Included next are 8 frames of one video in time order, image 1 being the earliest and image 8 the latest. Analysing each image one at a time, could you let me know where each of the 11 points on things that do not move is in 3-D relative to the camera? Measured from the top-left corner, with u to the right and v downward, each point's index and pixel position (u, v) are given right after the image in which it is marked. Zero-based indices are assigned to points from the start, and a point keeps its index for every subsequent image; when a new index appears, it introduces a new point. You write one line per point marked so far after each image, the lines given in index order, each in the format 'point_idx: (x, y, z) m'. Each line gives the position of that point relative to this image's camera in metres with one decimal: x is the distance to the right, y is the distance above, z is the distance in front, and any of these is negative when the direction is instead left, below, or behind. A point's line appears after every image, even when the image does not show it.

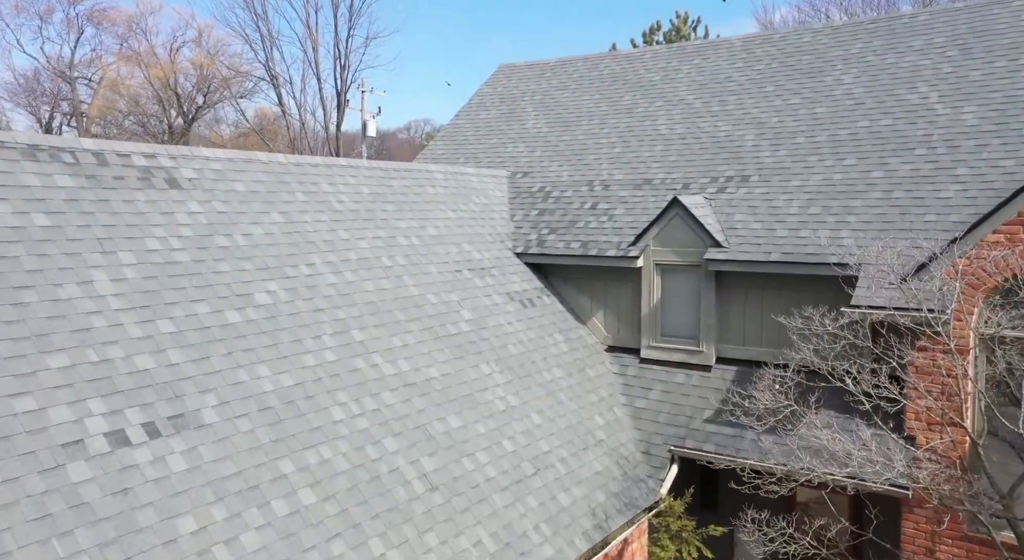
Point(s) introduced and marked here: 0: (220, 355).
0: (-2.8, -0.7, +9.4) m
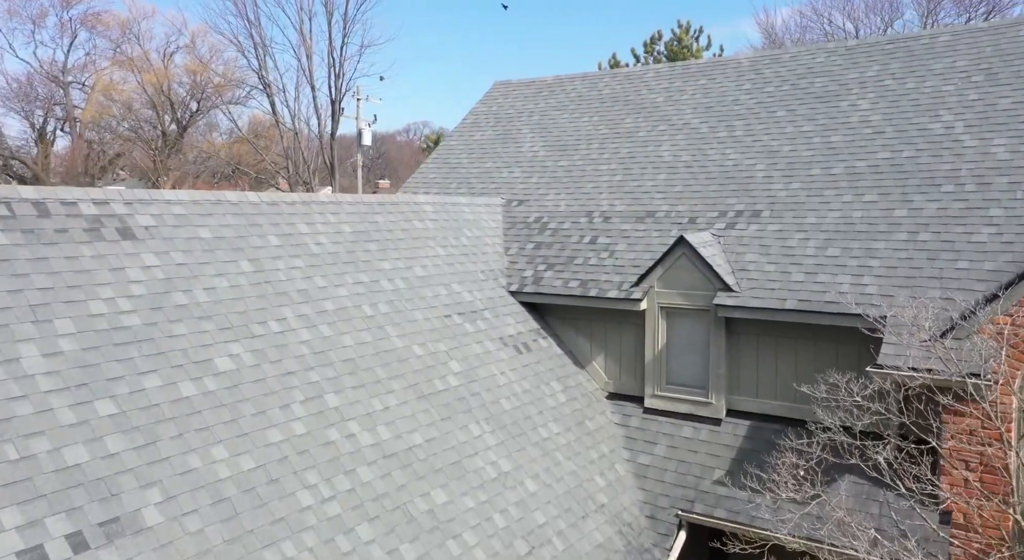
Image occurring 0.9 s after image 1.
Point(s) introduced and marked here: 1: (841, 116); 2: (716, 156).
0: (-2.9, -1.3, +8.3) m
1: (+5.4, +2.7, +16.0) m
2: (+3.5, +2.1, +16.7) m
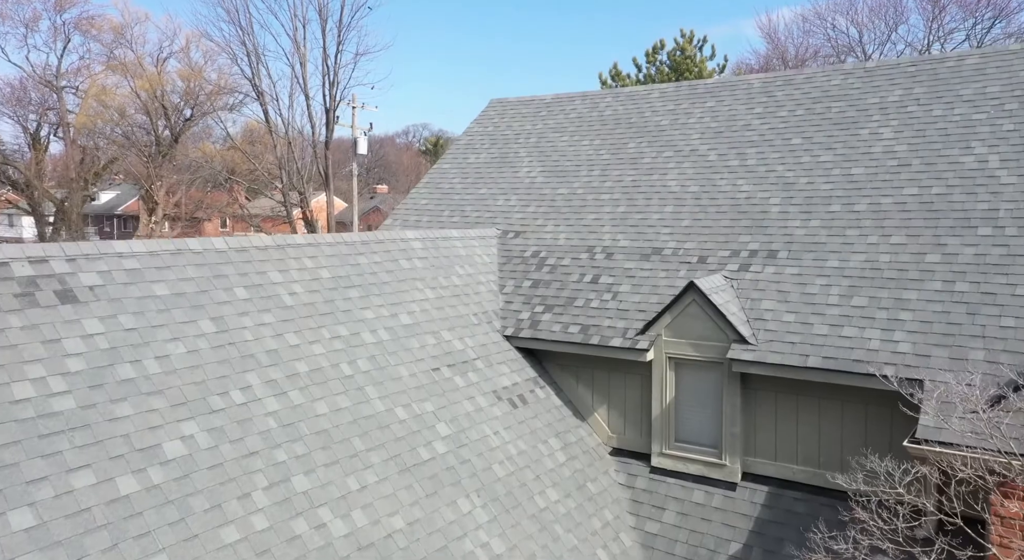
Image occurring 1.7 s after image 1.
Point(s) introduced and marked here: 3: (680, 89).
0: (-3.0, -1.9, +7.1) m
1: (+5.3, +2.1, +14.9) m
2: (+3.4, +1.5, +15.5) m
3: (+3.3, +3.7, +19.1) m
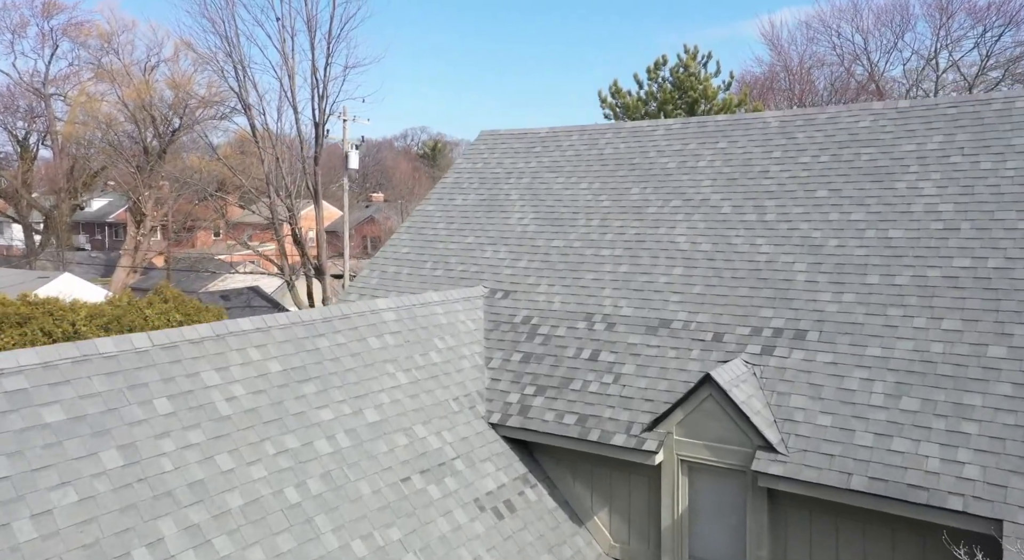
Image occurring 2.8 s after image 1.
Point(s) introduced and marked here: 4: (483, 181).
0: (-3.1, -2.9, +5.2) m
1: (+5.1, +1.0, +13.0) m
2: (+3.2, +0.5, +13.6) m
3: (+3.1, +2.7, +17.2) m
4: (-0.6, +1.9, +18.6) m
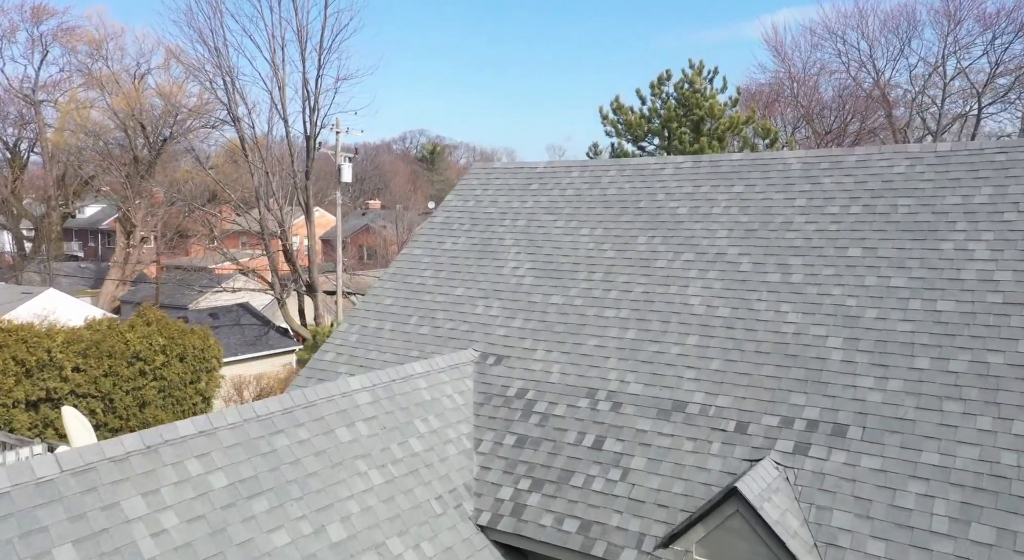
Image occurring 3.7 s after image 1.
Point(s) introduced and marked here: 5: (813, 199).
0: (-3.2, -3.8, +3.5) m
1: (+5.0, +0.2, +11.3) m
2: (+3.1, -0.4, +12.0) m
3: (+3.0, +1.8, +15.5) m
4: (-0.7, +1.0, +16.9) m
5: (+4.2, +1.1, +13.6) m
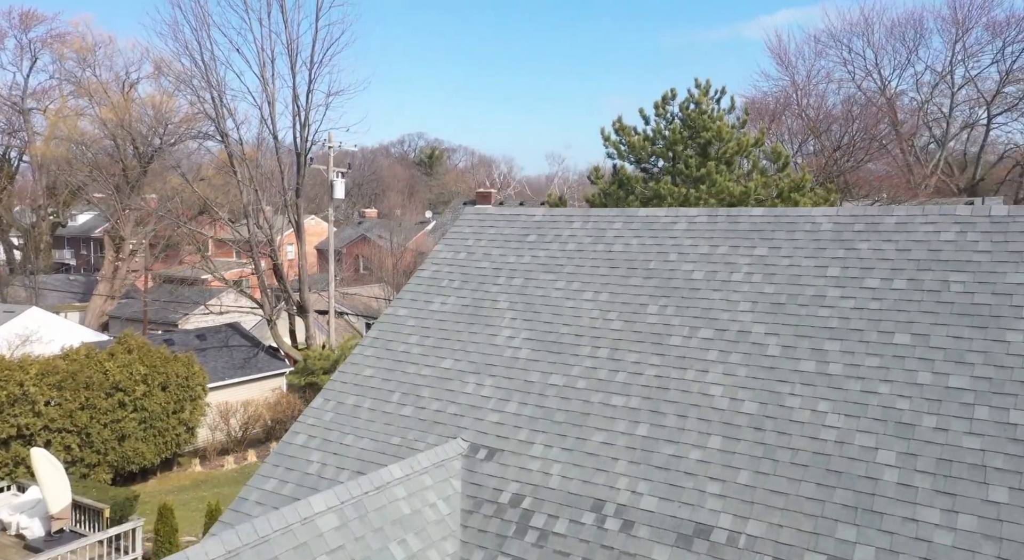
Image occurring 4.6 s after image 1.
0: (-3.3, -4.8, +1.8) m
1: (+5.0, -0.8, +9.6) m
2: (+3.1, -1.4, +10.2) m
3: (+2.9, +0.8, +13.8) m
4: (-0.7, 0.0, +15.2) m
5: (+4.1, +0.1, +11.8) m
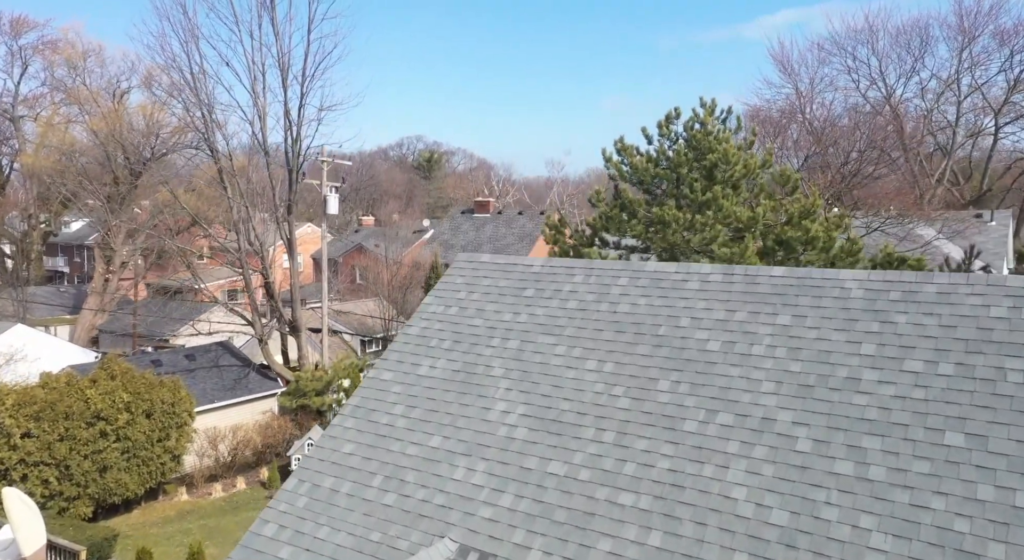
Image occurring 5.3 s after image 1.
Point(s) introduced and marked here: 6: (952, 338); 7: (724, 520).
0: (-3.3, -5.6, +0.4) m
1: (+4.9, -1.7, +8.2) m
2: (+3.0, -2.3, +8.8) m
3: (+2.8, 0.0, +12.4) m
4: (-0.8, -0.9, +13.8) m
5: (+4.1, -0.7, +10.4) m
6: (+4.6, -0.6, +10.1) m
7: (+2.1, -2.3, +9.4) m
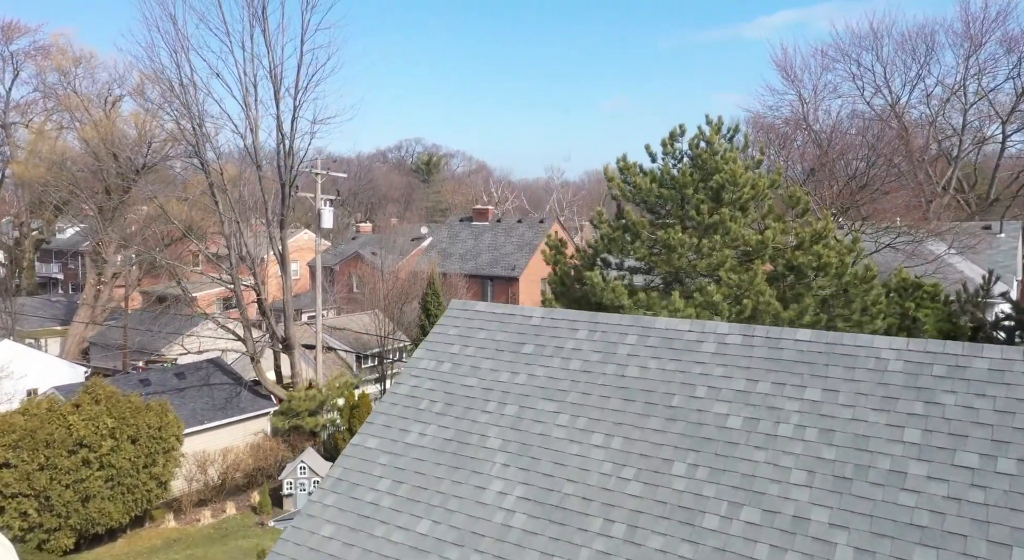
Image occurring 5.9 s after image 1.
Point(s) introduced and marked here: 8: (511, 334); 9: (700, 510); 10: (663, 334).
0: (-3.3, -6.3, -0.9) m
1: (+4.9, -2.4, +6.9) m
2: (+3.0, -3.0, +7.5) m
3: (+2.8, -0.8, +11.1) m
4: (-0.8, -1.6, +12.5) m
5: (+4.0, -1.5, +9.1) m
6: (+4.6, -1.4, +8.8) m
7: (+2.0, -3.1, +8.1) m
8: (0.0, -0.8, +13.3) m
9: (+1.9, -2.3, +9.6) m
10: (+1.9, -0.7, +12.0) m
